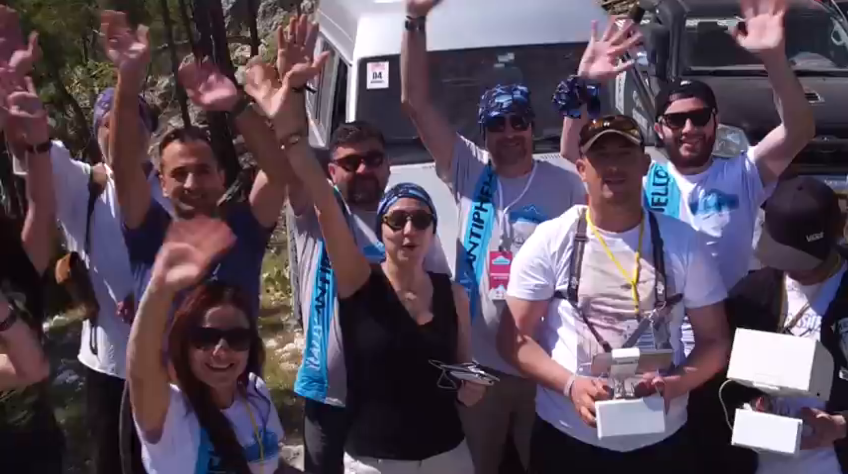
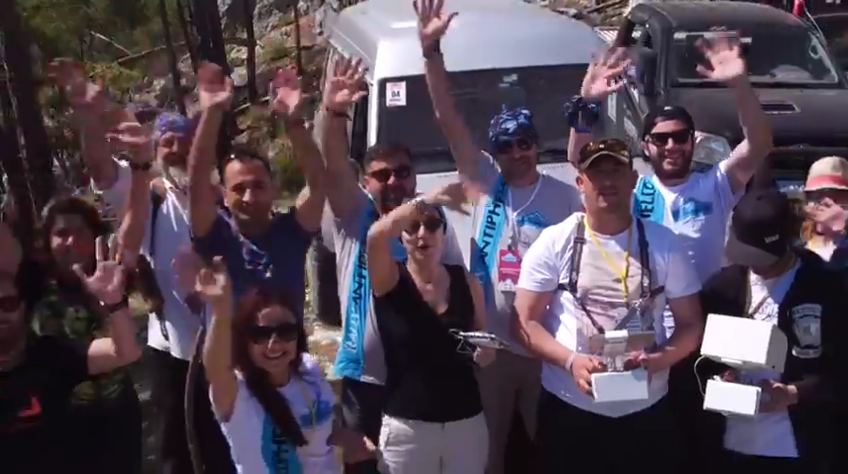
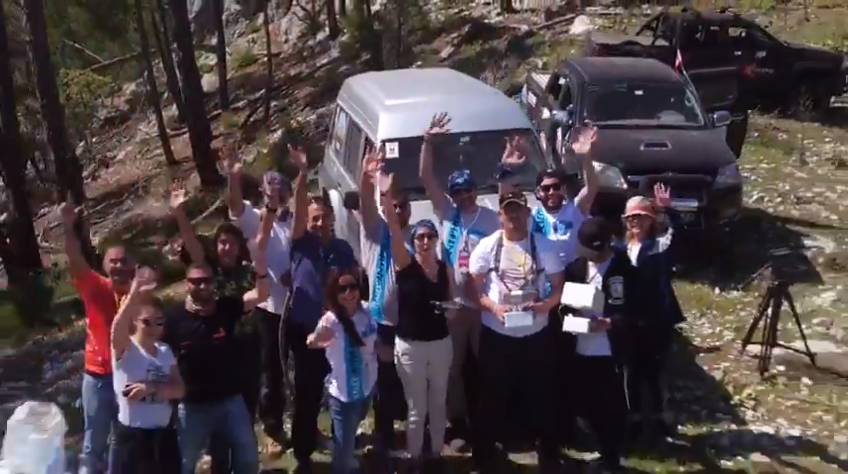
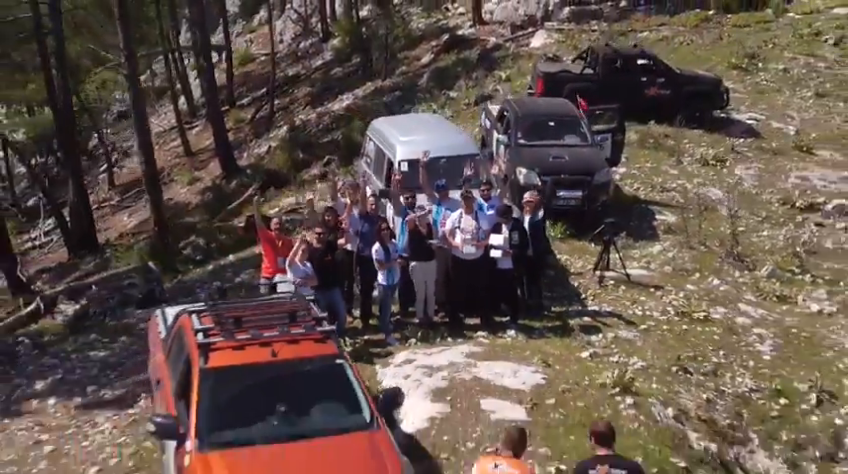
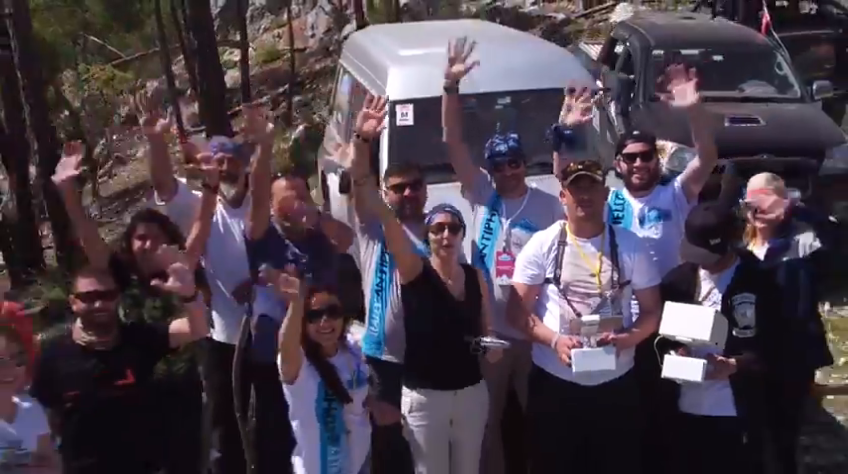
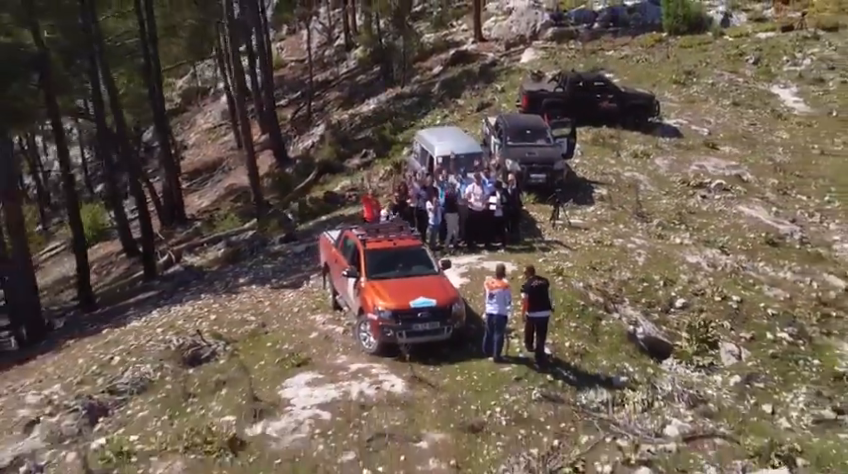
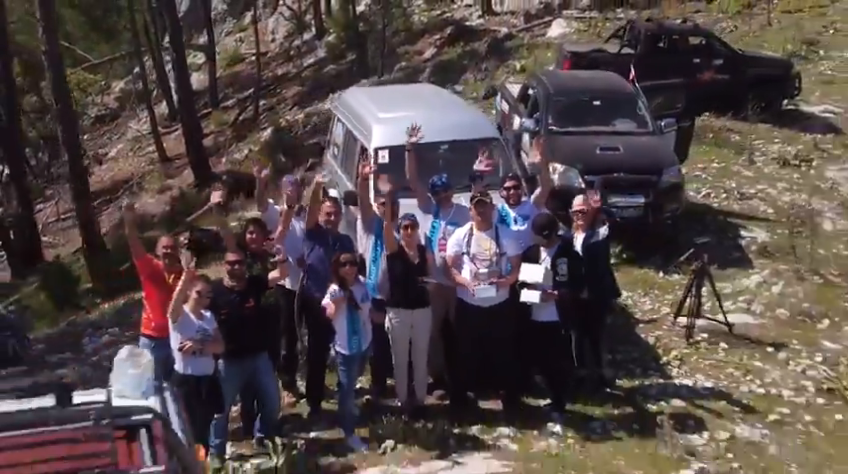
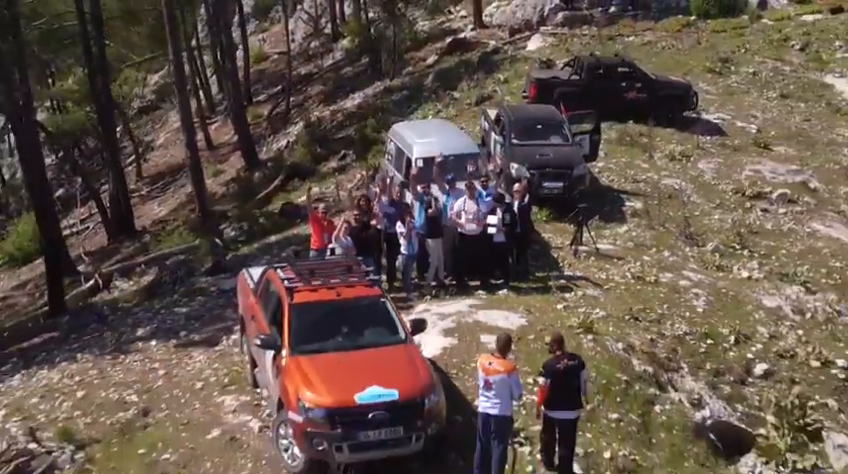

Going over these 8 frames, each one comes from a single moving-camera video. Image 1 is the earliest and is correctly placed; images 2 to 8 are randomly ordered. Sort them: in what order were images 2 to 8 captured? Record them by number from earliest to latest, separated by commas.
2, 5, 3, 7, 4, 8, 6
